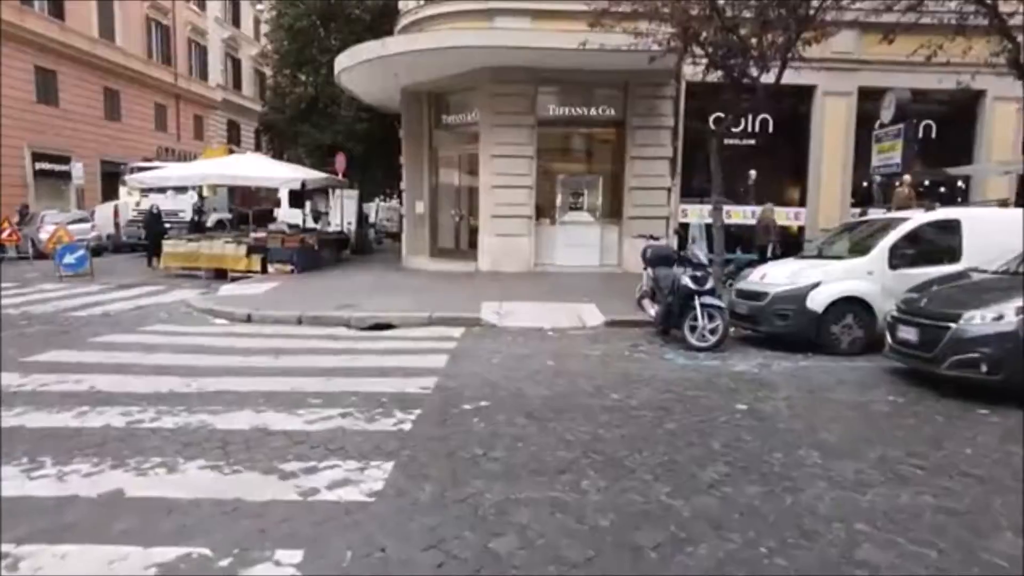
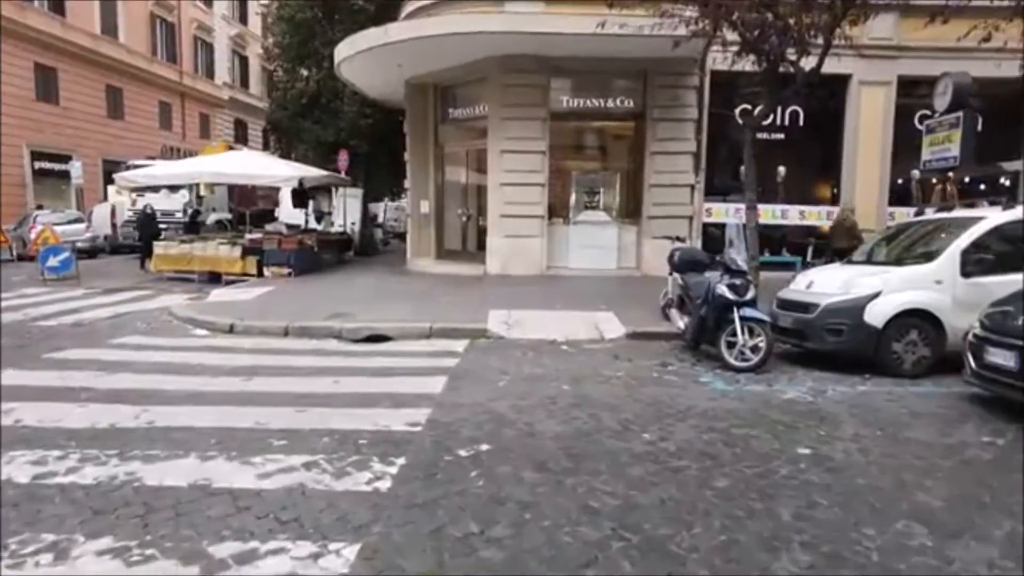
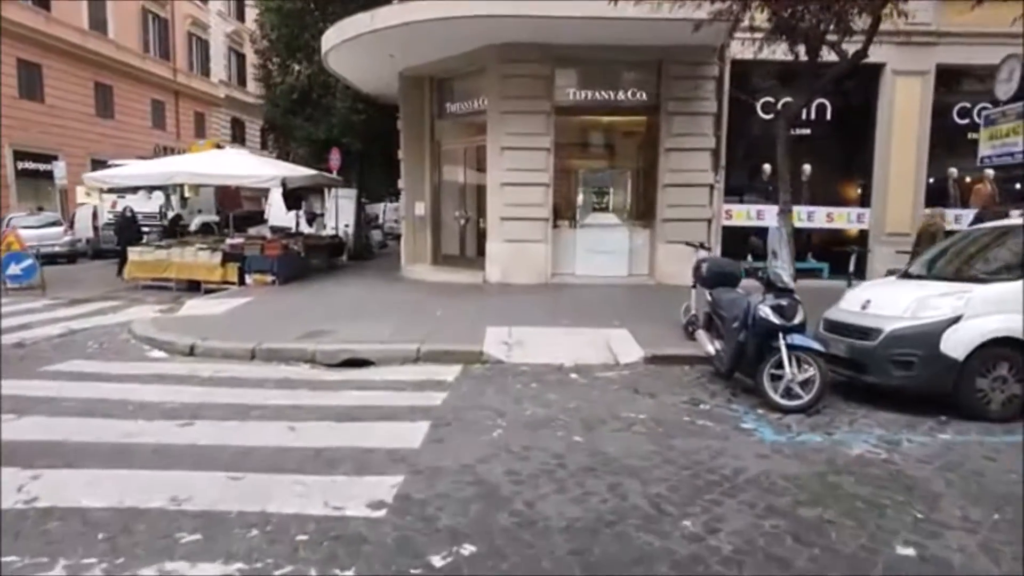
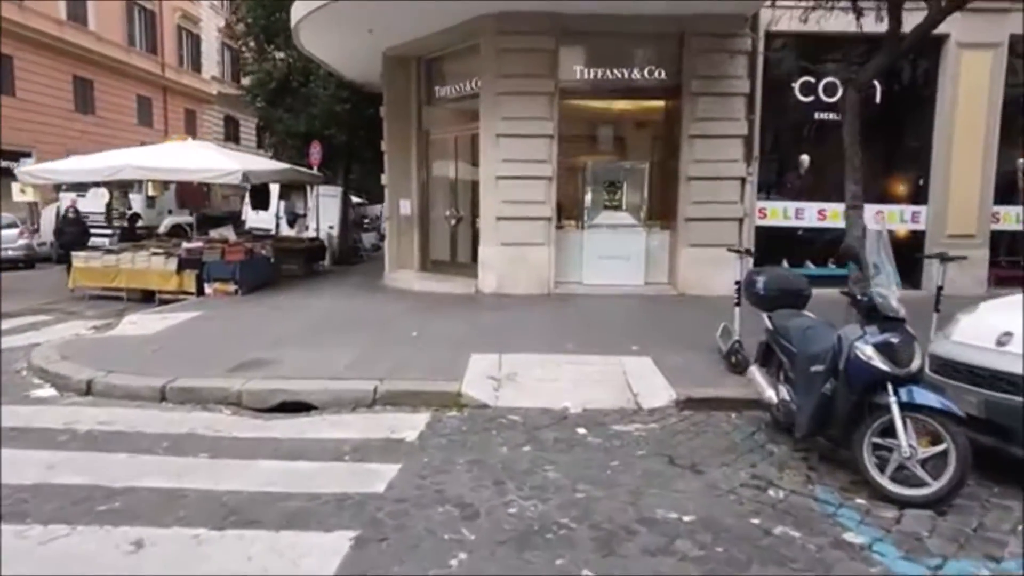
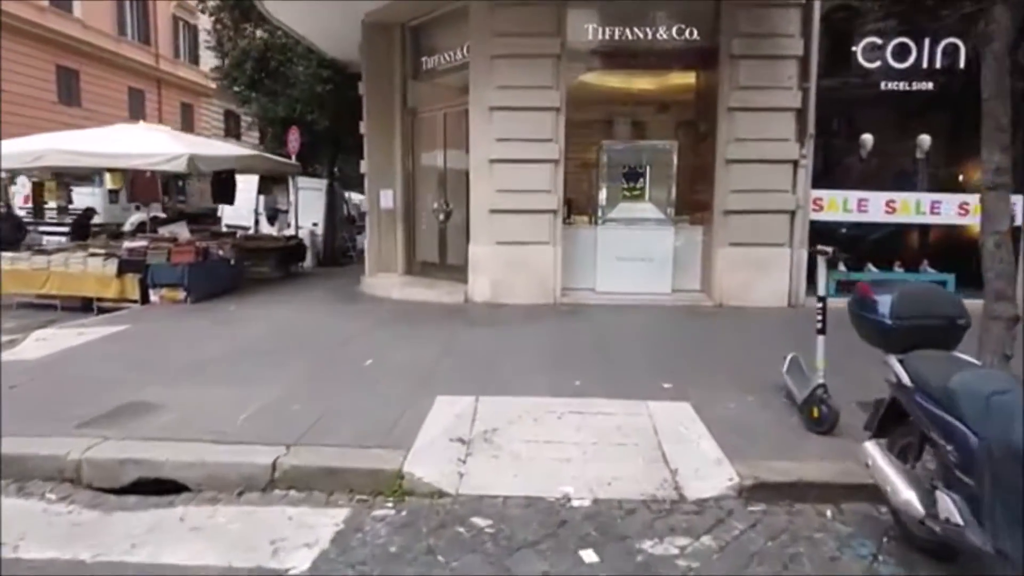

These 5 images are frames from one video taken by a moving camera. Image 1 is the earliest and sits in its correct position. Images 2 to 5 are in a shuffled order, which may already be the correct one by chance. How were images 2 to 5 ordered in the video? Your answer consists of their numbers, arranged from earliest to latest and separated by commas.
2, 3, 4, 5
